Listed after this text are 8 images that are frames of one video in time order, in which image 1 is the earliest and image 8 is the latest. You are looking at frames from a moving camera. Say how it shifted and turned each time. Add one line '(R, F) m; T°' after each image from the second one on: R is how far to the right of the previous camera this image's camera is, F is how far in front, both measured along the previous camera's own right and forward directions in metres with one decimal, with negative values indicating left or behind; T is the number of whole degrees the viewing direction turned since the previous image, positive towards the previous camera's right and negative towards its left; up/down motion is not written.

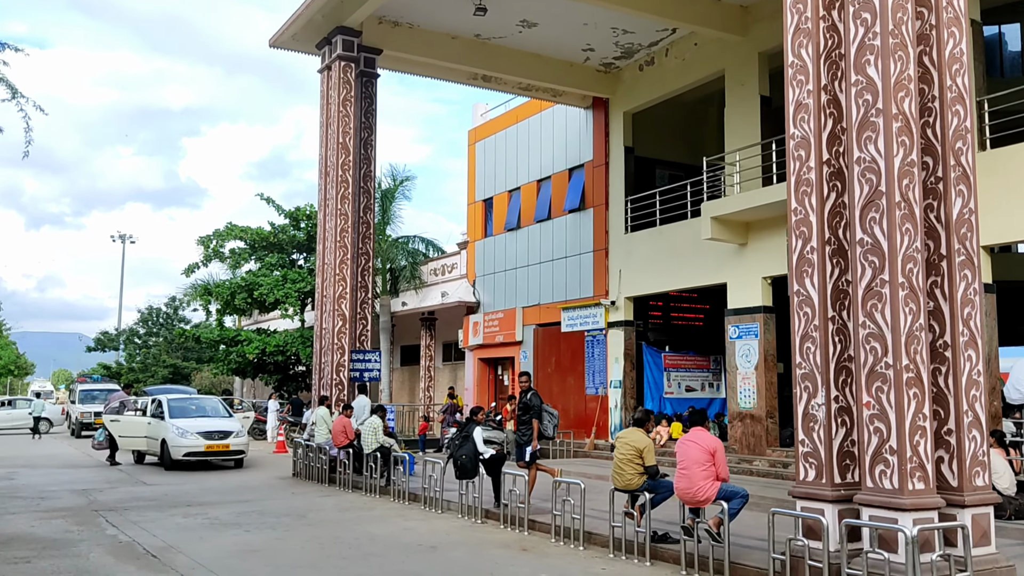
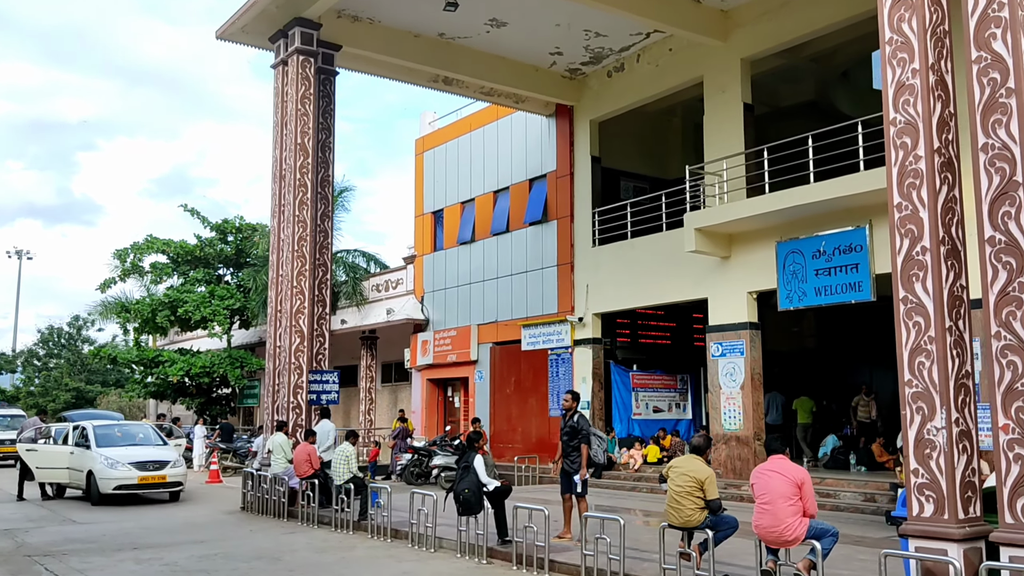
(-0.9, +1.1) m; +5°
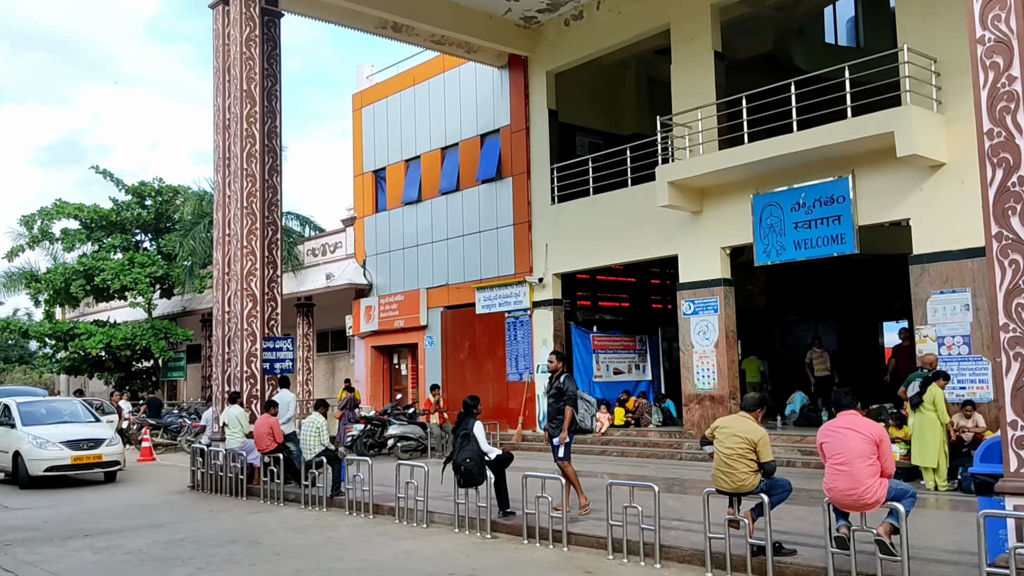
(-0.8, +0.8) m; +5°
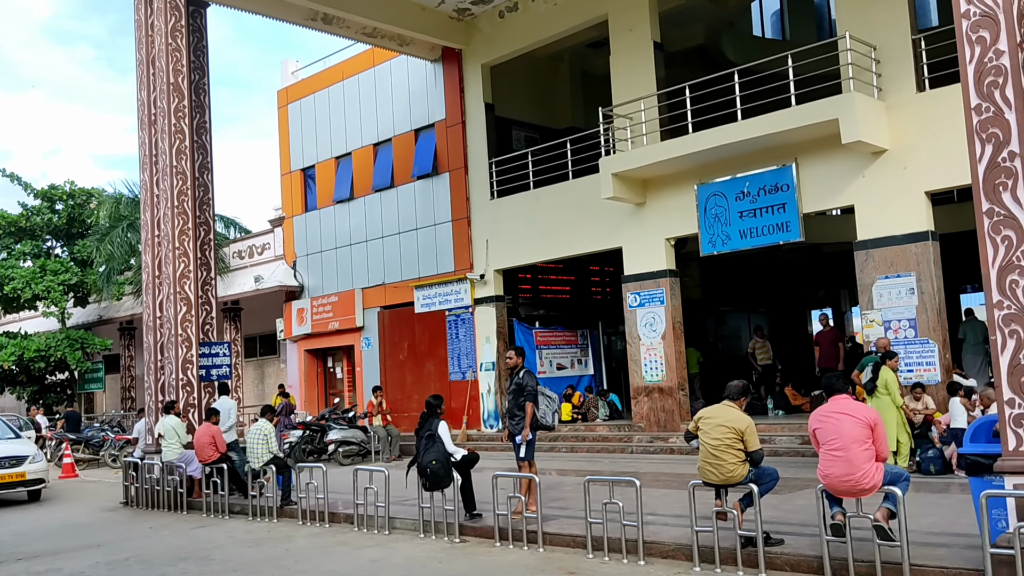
(-0.4, +0.3) m; +5°
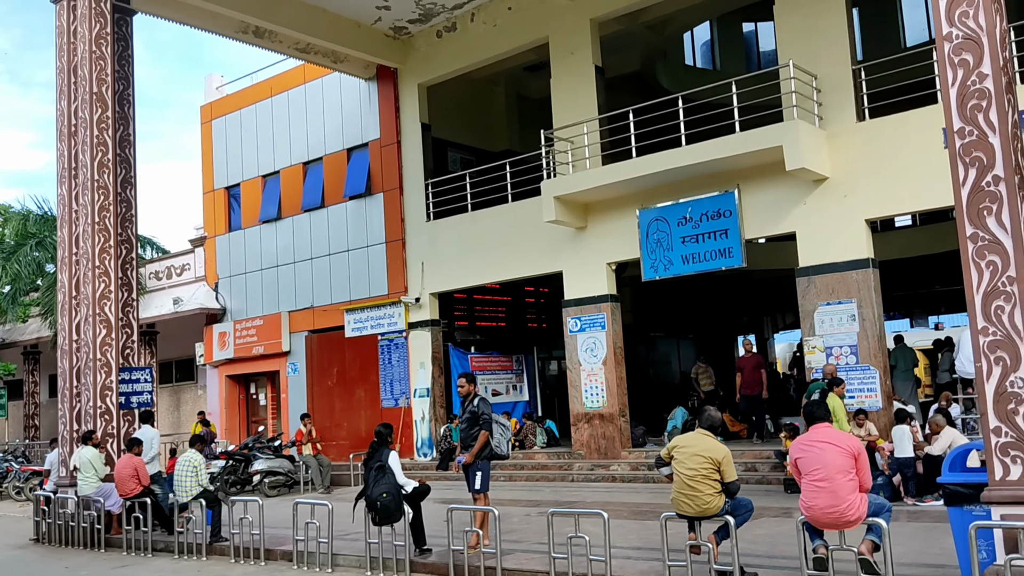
(-0.3, +0.3) m; +5°
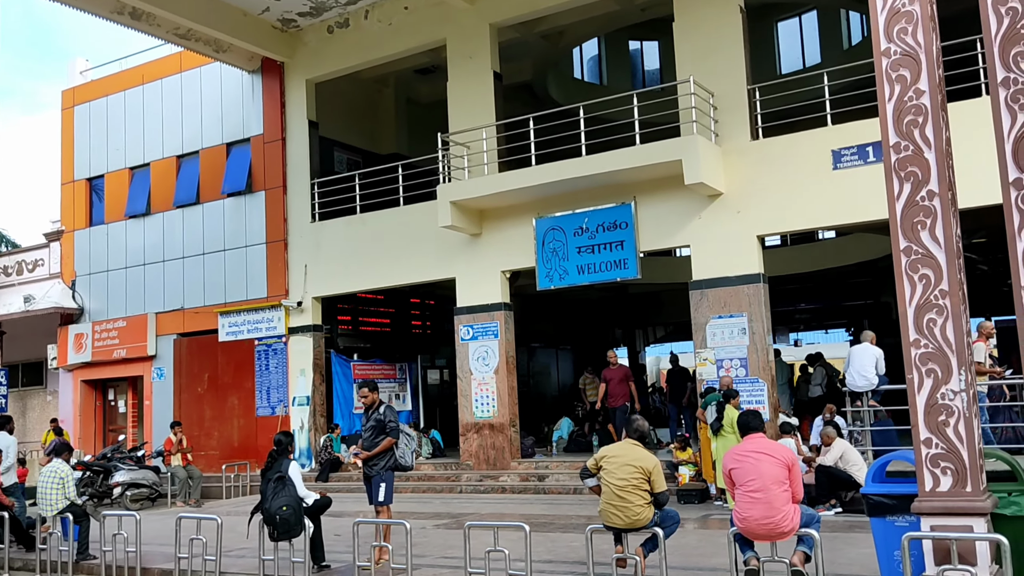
(-0.4, +0.3) m; +8°
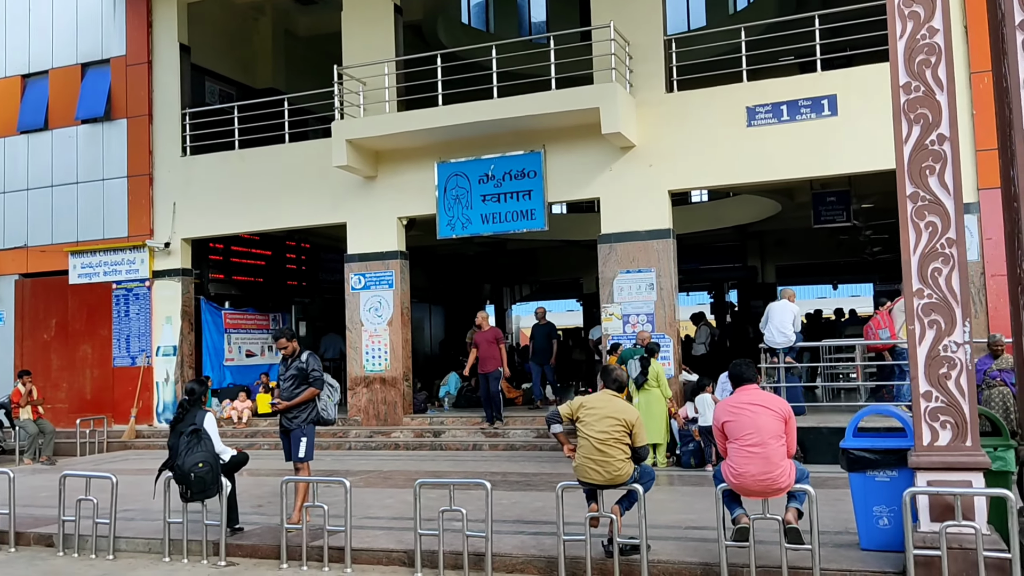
(-0.7, +0.6) m; +10°
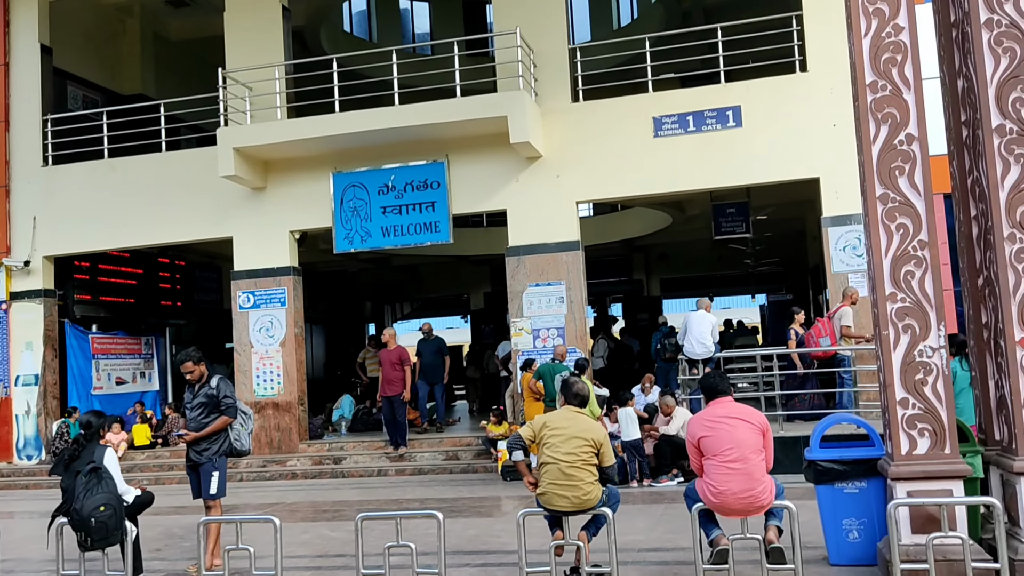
(-0.5, +0.5) m; +8°
